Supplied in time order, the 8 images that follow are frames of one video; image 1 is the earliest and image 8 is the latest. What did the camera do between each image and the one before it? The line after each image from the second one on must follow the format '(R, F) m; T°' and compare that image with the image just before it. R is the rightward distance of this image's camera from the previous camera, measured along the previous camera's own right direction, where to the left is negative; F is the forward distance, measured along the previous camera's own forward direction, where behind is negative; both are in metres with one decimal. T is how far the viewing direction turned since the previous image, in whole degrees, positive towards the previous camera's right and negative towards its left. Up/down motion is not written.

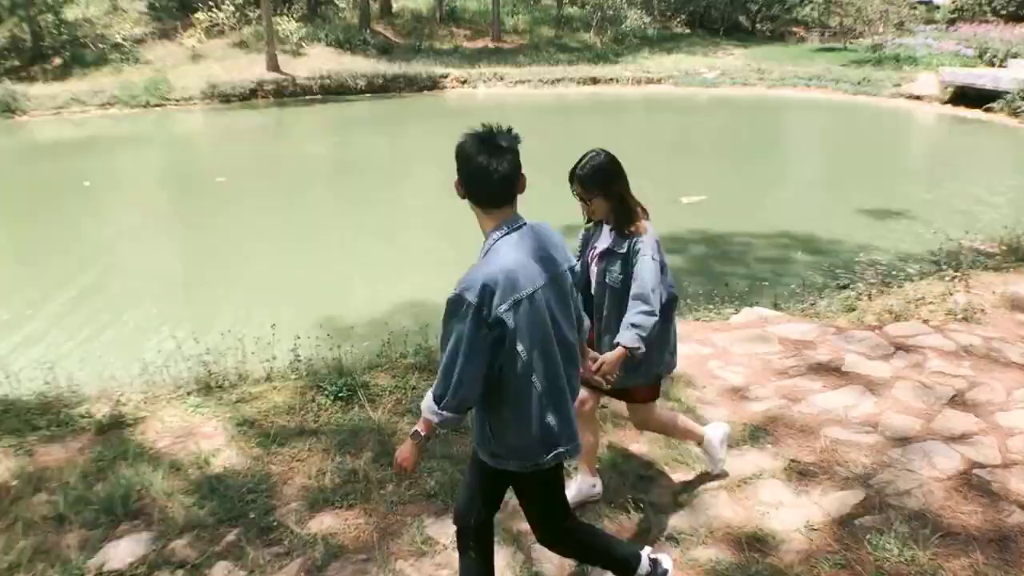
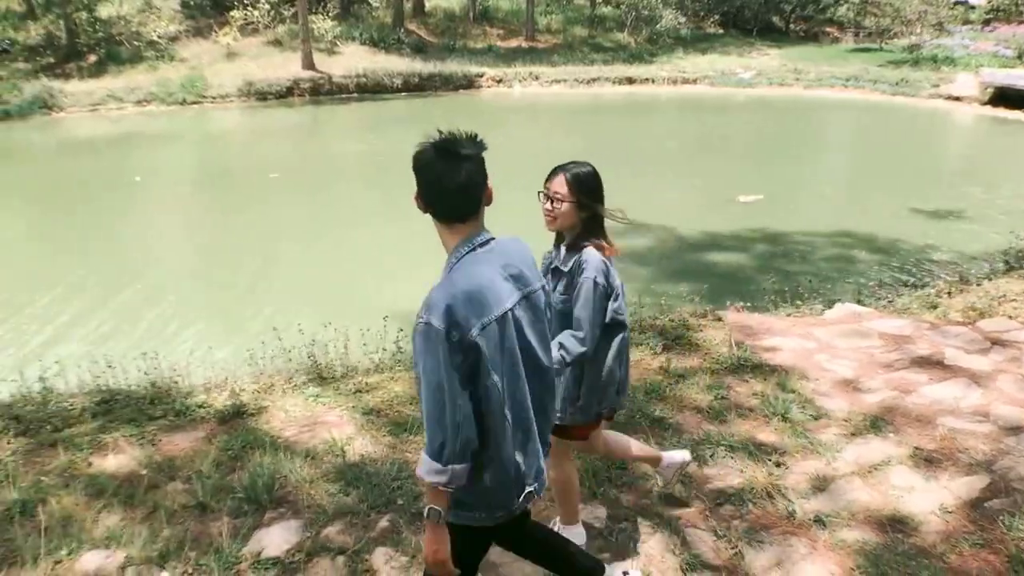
(-0.4, -0.1) m; 0°
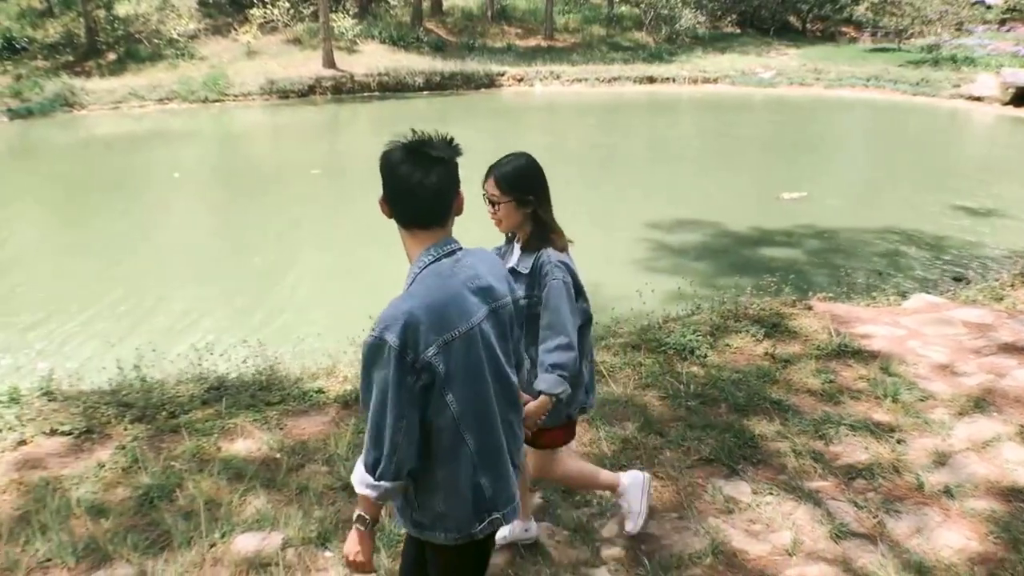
(-0.4, -0.2) m; +1°
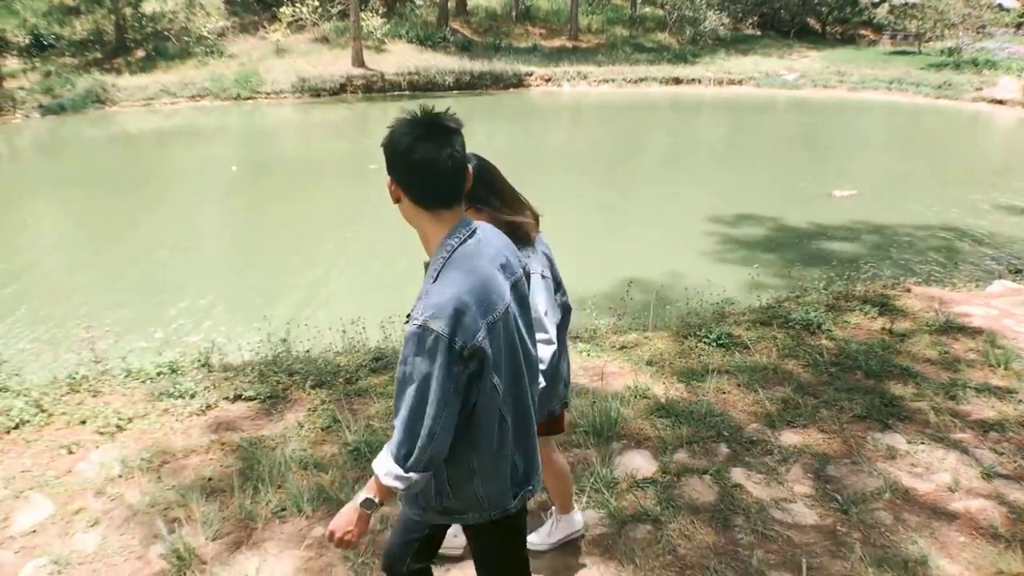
(-0.6, -0.5) m; +1°
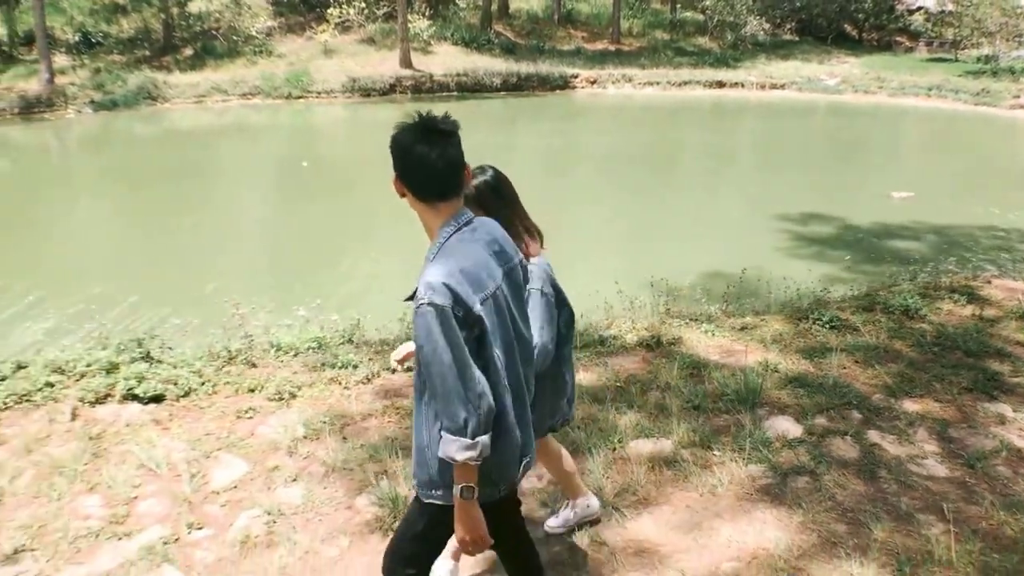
(-0.5, -0.5) m; 0°
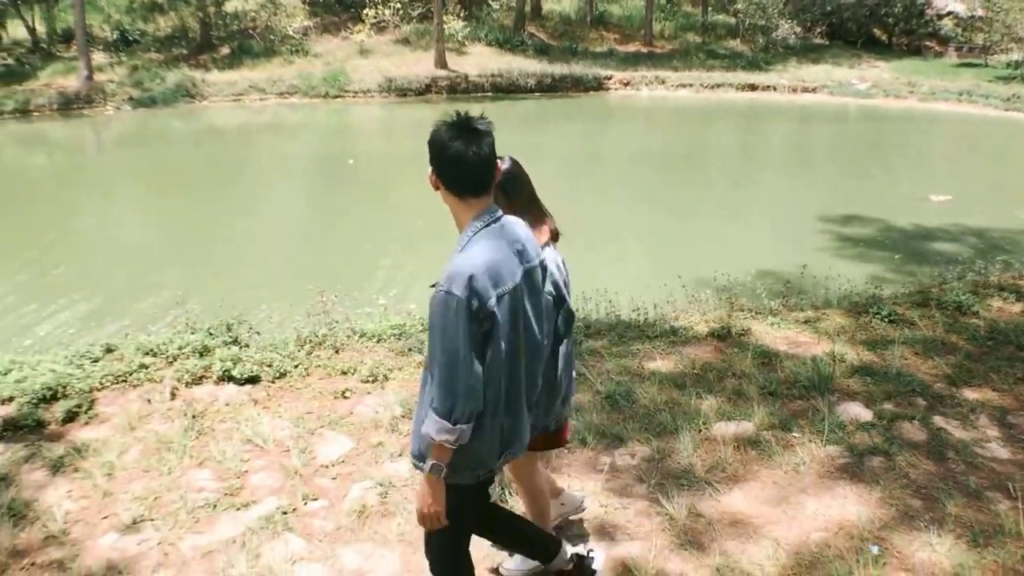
(-0.3, -0.3) m; 0°
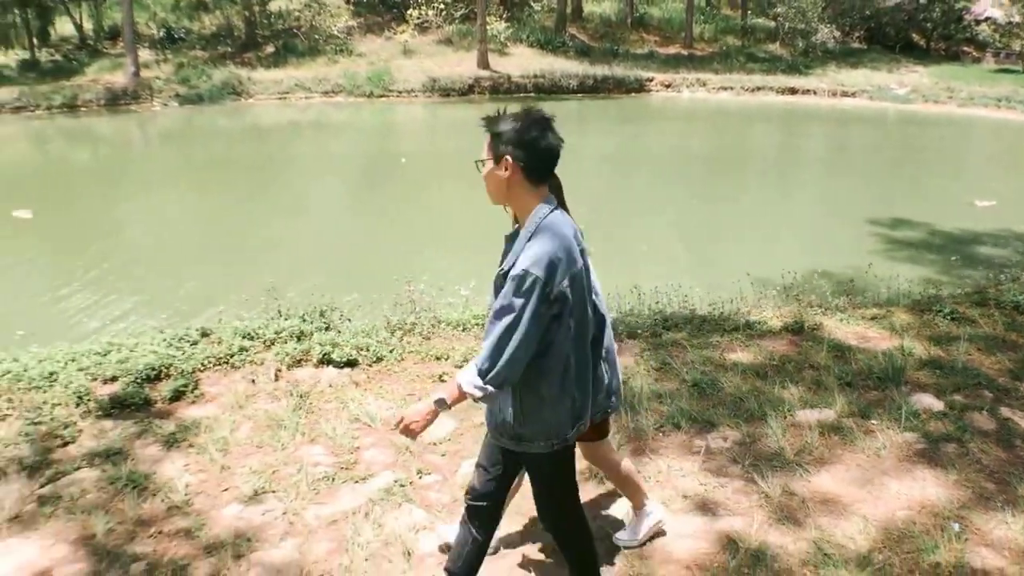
(-0.3, -0.3) m; -1°
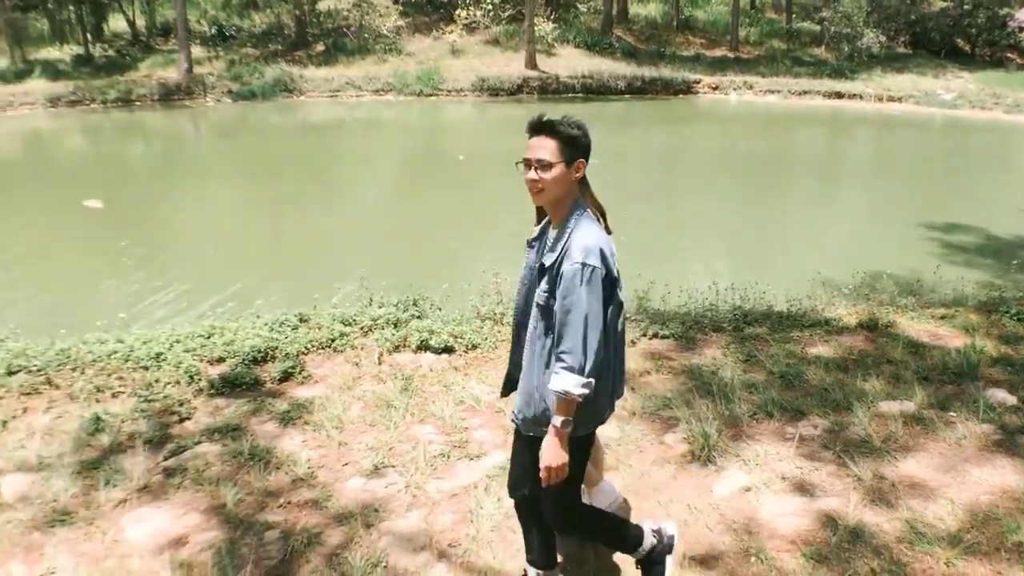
(-0.3, -0.3) m; -1°
